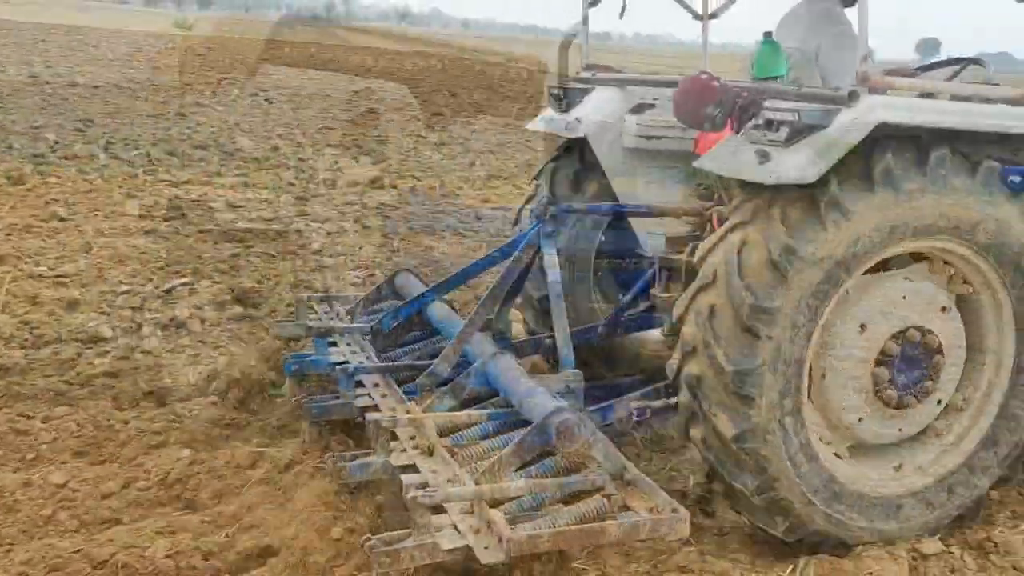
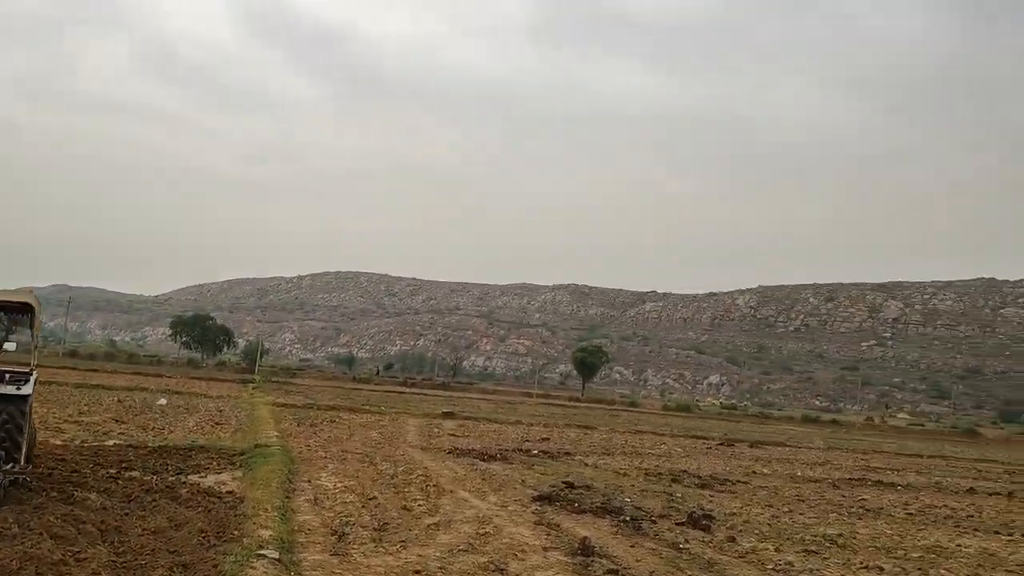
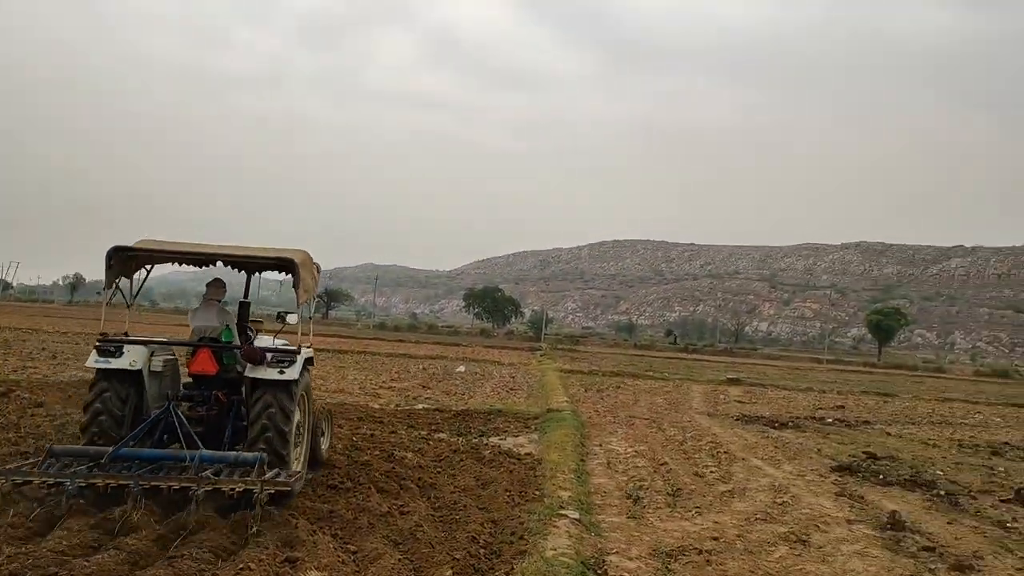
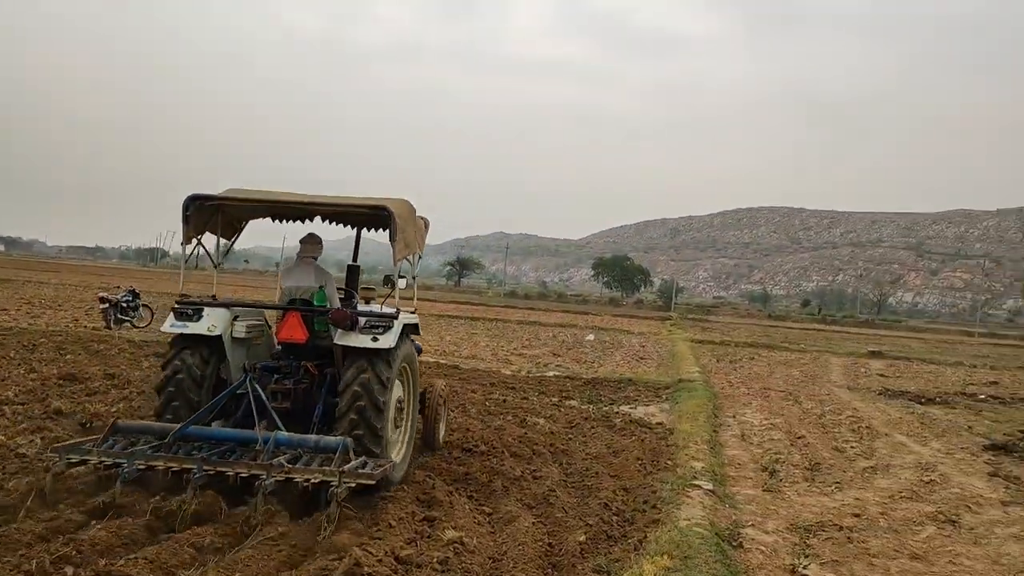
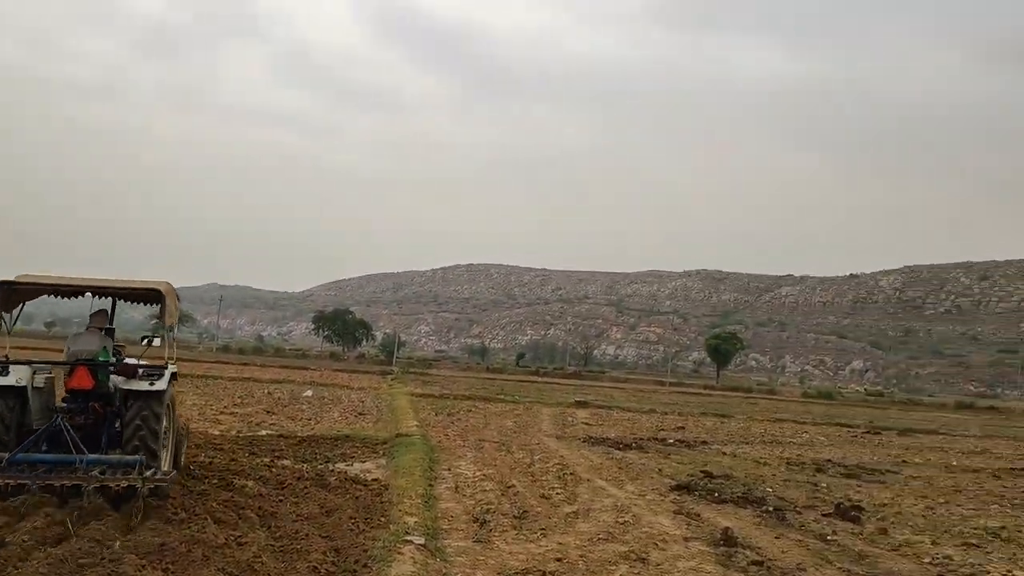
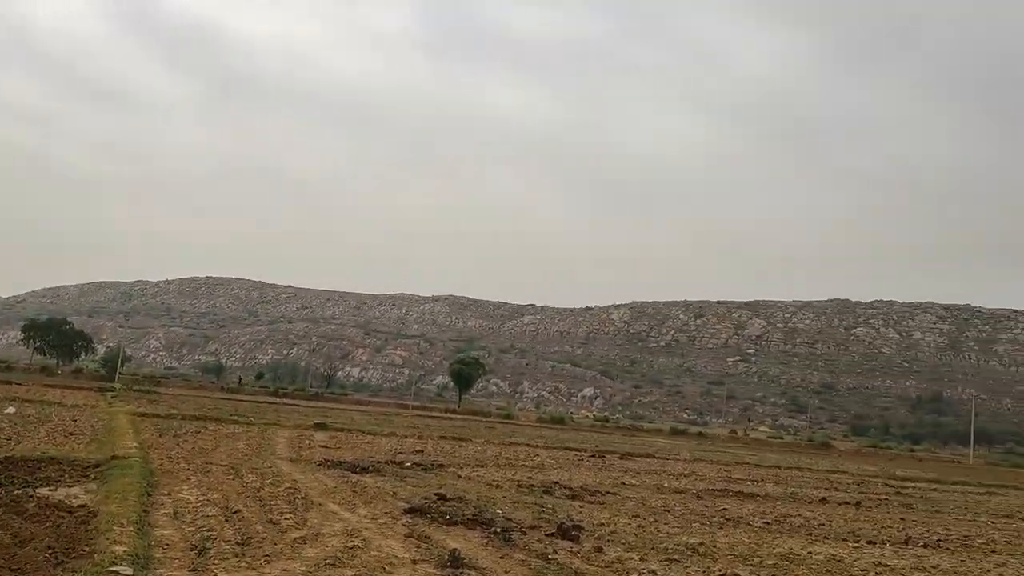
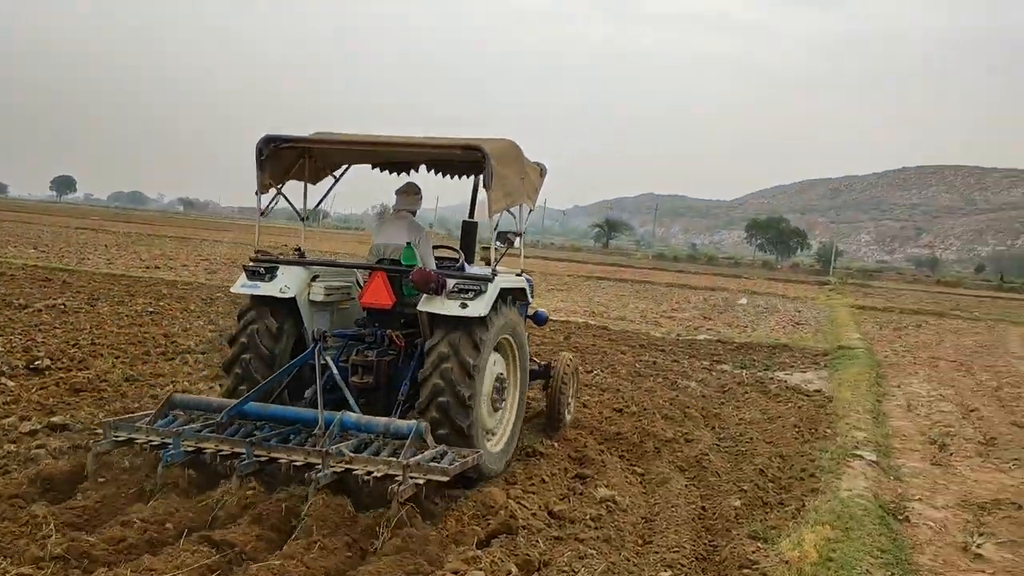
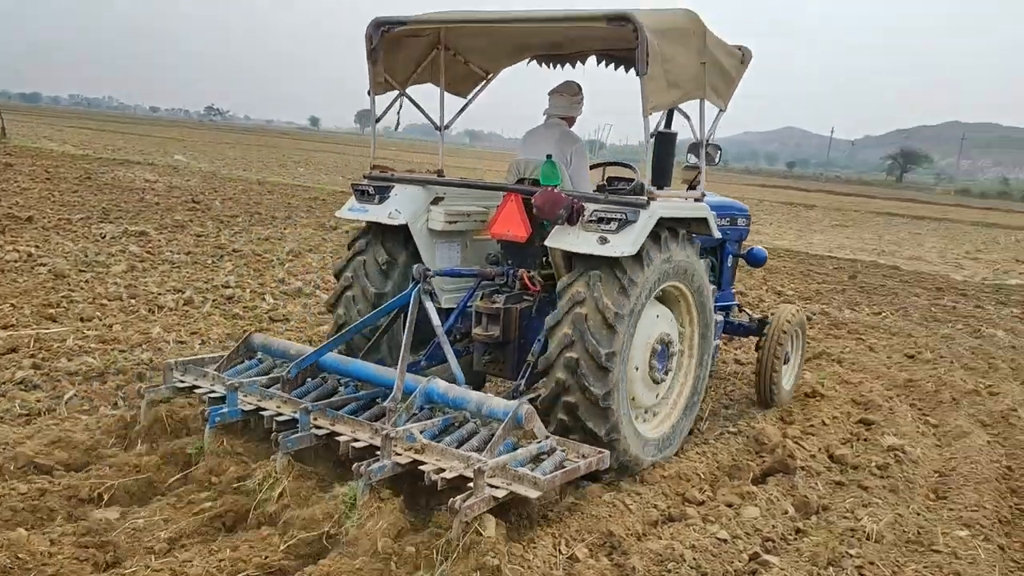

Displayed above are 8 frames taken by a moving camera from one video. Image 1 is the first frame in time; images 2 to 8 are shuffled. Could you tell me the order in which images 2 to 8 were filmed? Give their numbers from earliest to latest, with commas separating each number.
8, 7, 4, 3, 5, 2, 6
